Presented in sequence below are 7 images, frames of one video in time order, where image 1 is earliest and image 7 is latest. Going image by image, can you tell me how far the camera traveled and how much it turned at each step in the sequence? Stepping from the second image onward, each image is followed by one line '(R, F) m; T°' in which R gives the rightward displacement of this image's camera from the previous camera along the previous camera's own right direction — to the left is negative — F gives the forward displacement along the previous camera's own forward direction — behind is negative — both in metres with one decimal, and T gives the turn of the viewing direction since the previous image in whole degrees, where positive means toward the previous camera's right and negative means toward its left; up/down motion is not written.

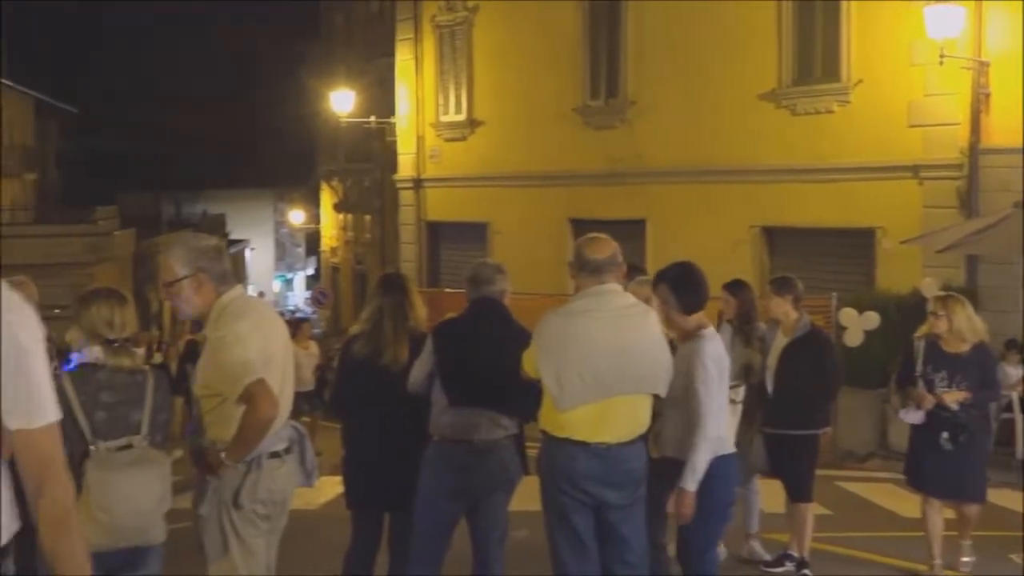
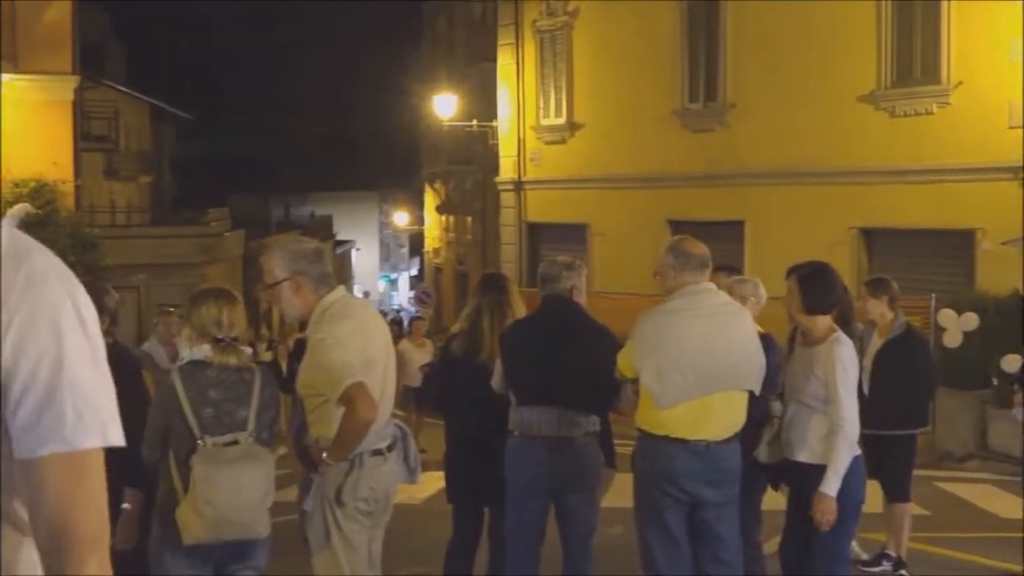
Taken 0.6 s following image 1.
(0.0, -0.1) m; -6°
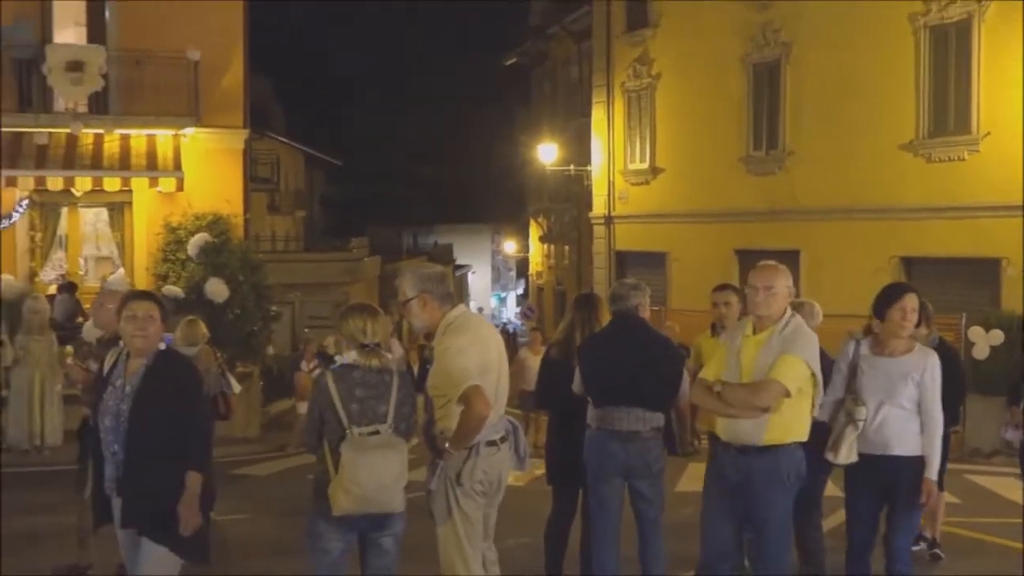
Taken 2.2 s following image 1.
(-0.4, -1.8) m; -3°
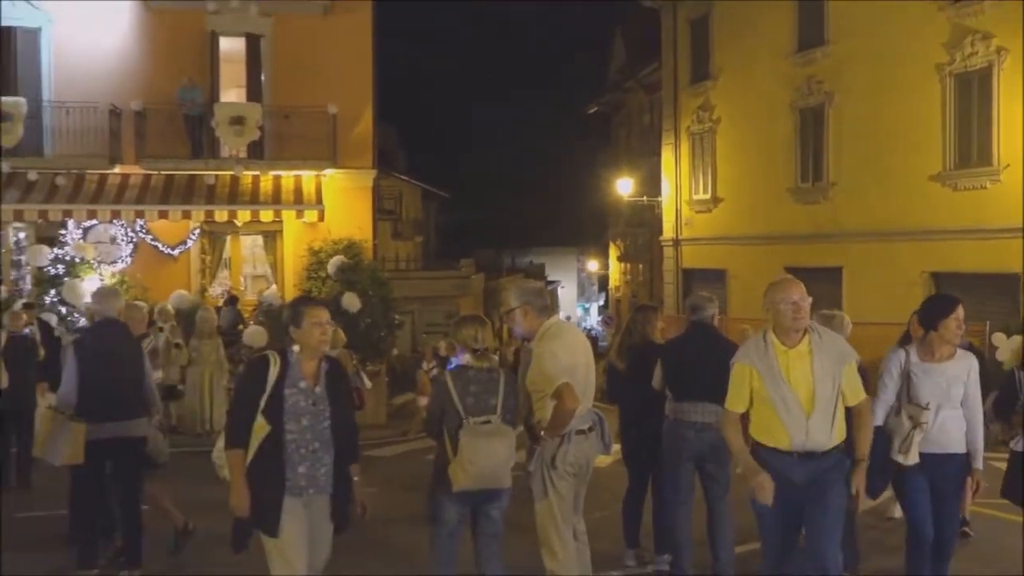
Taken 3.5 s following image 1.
(-0.1, -2.1) m; -4°
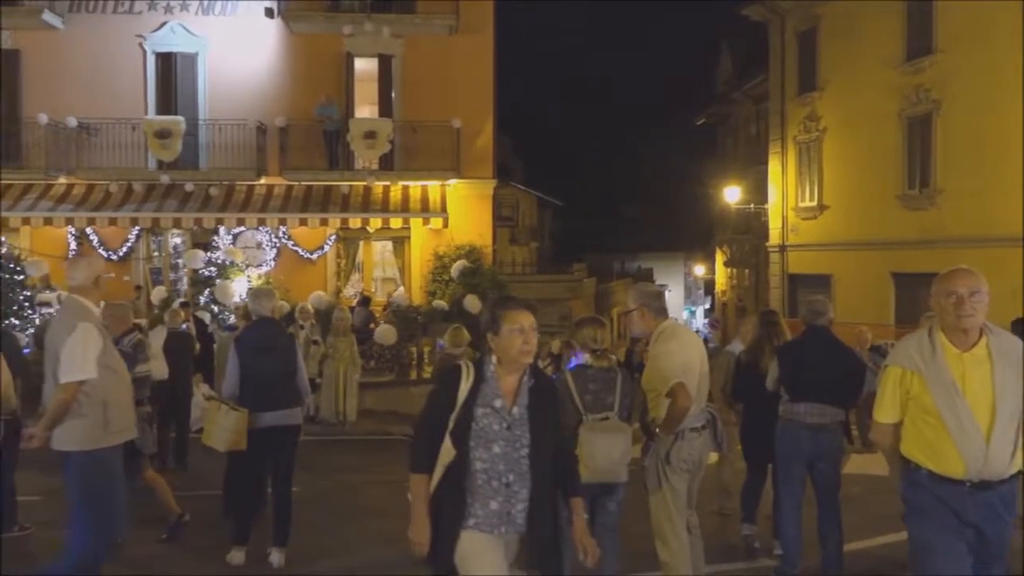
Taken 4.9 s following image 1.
(0.0, -0.8) m; -6°
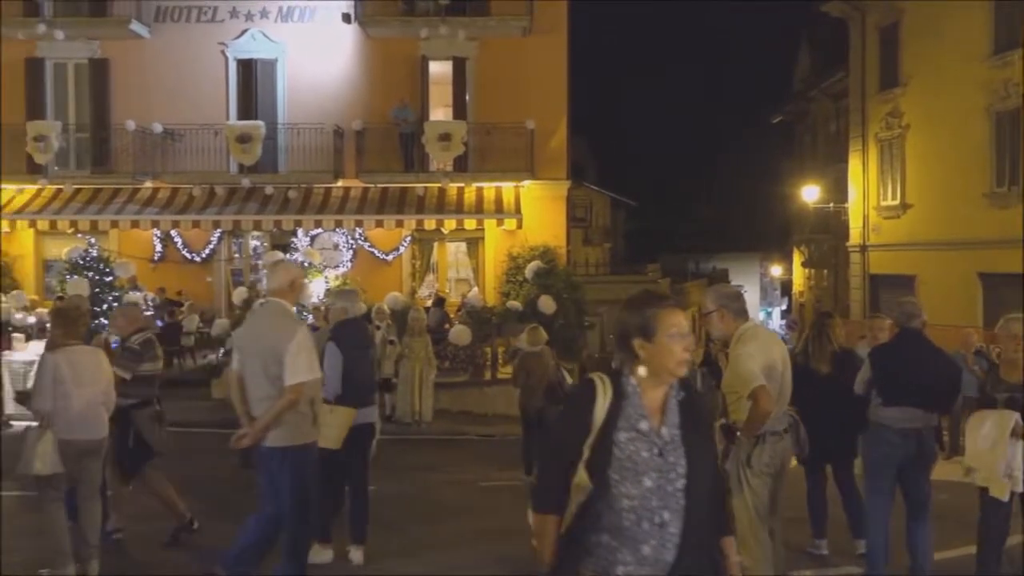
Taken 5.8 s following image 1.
(-0.1, 0.0) m; -4°
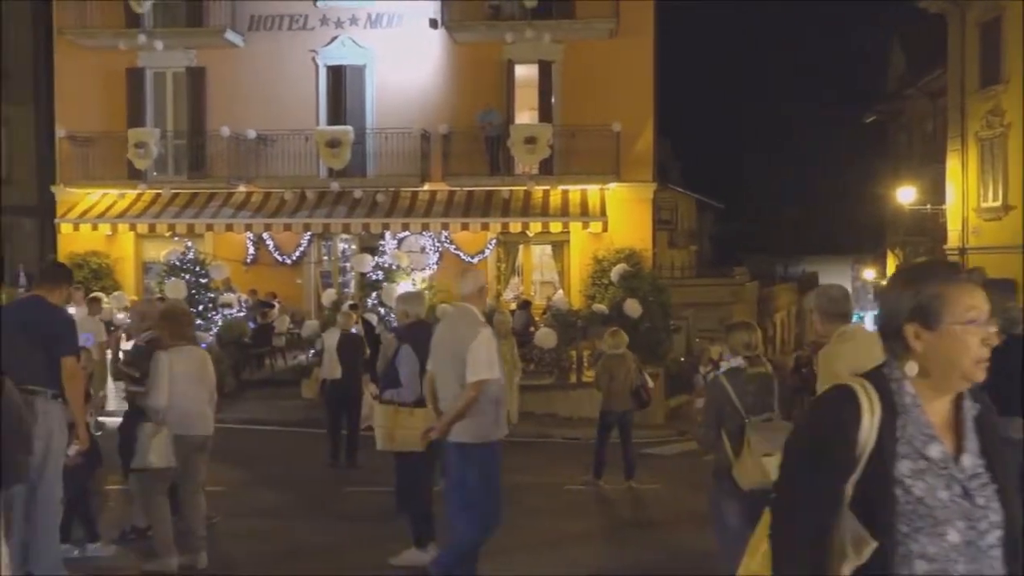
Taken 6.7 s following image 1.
(0.0, 0.0) m; -5°
